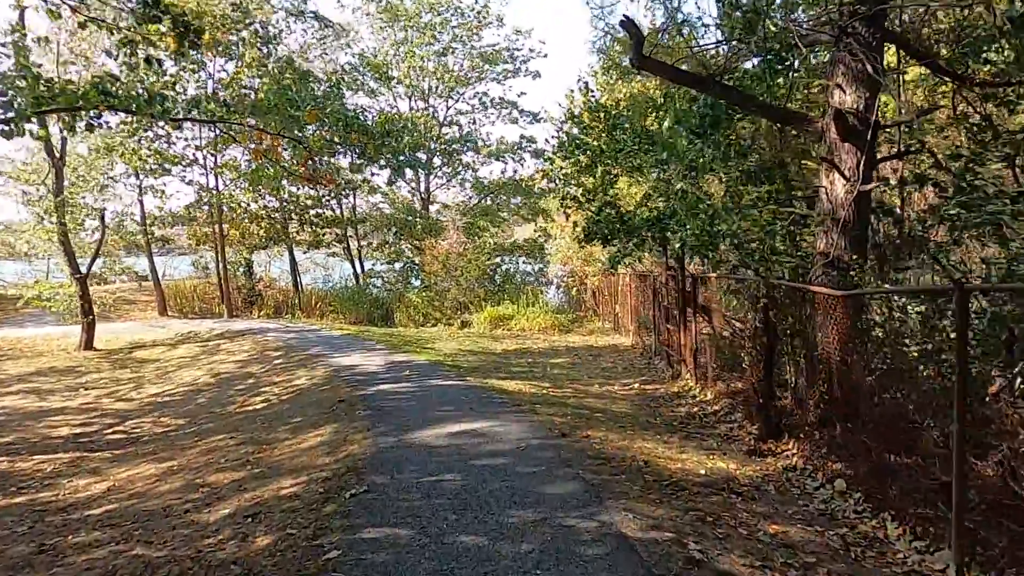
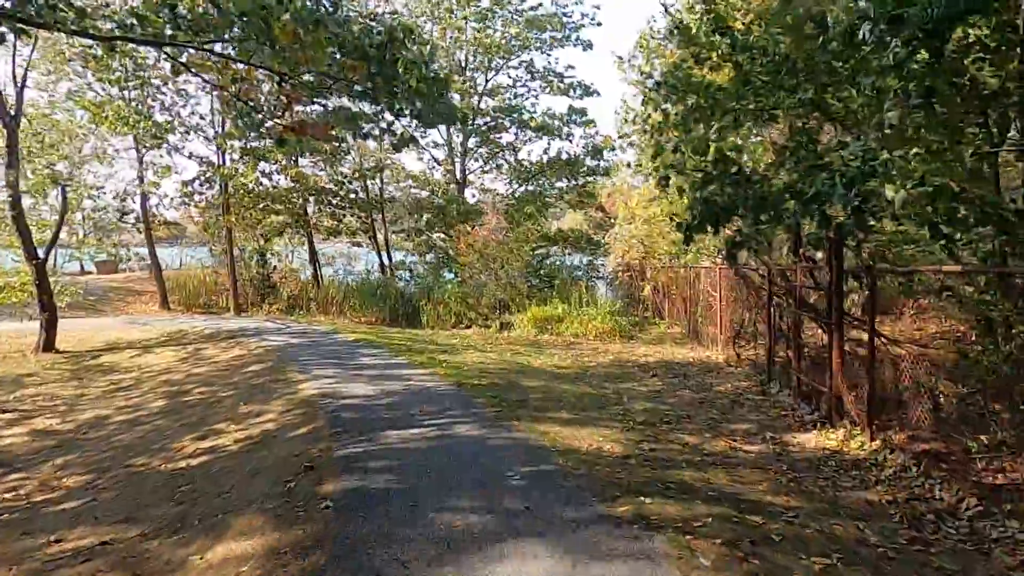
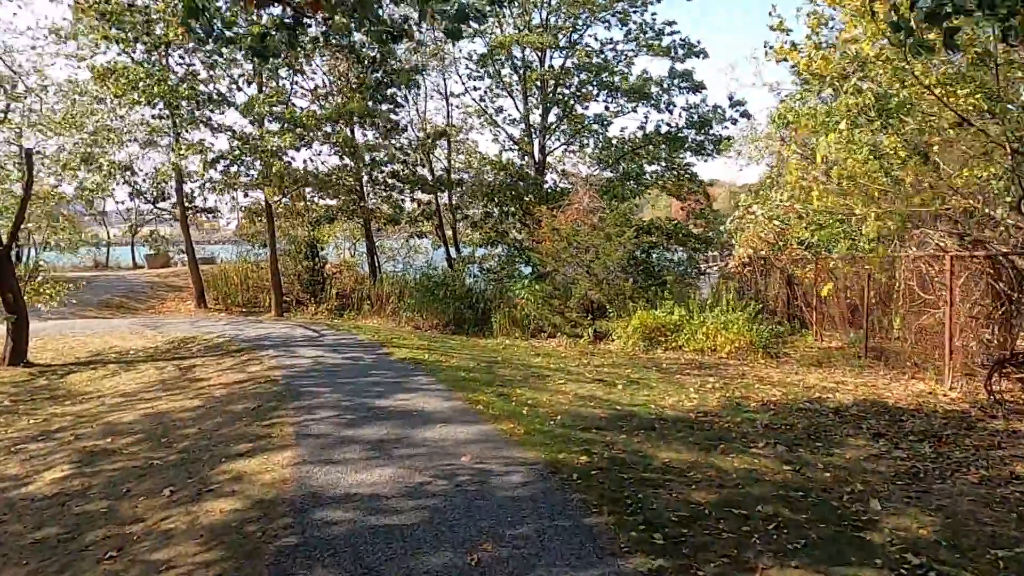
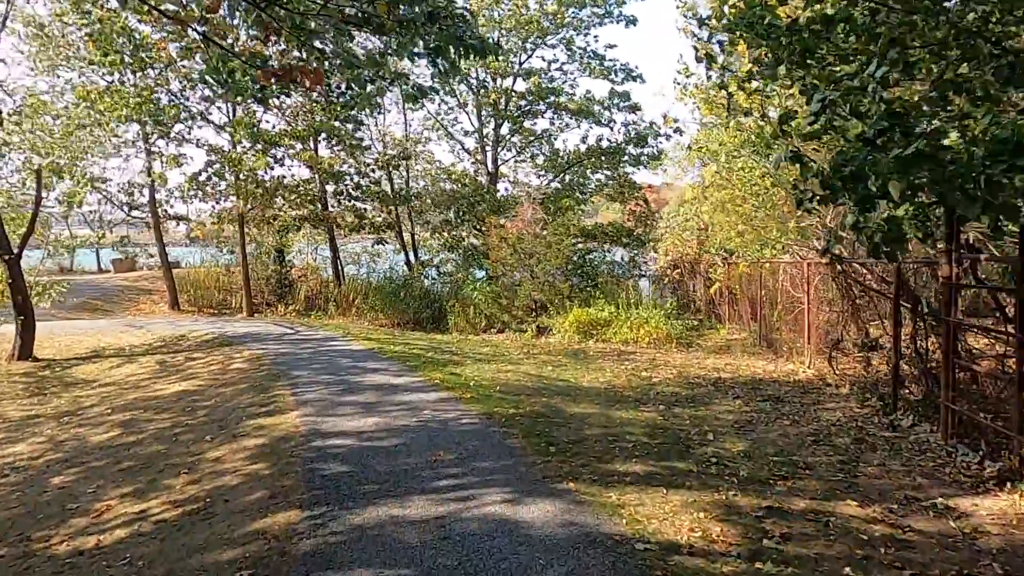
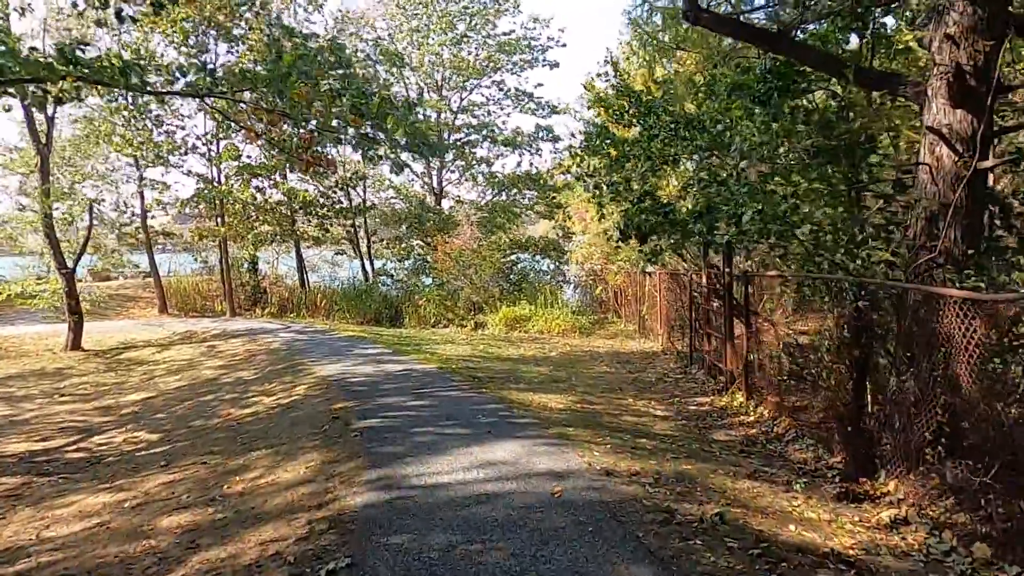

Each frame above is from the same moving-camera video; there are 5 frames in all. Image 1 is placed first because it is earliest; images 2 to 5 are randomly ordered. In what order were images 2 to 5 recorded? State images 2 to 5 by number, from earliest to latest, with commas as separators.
5, 2, 4, 3
